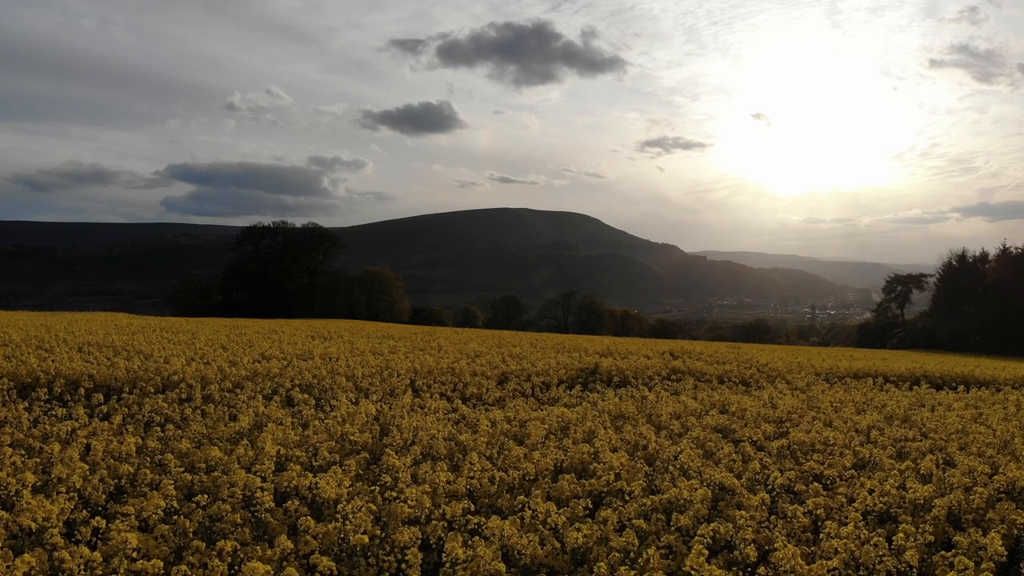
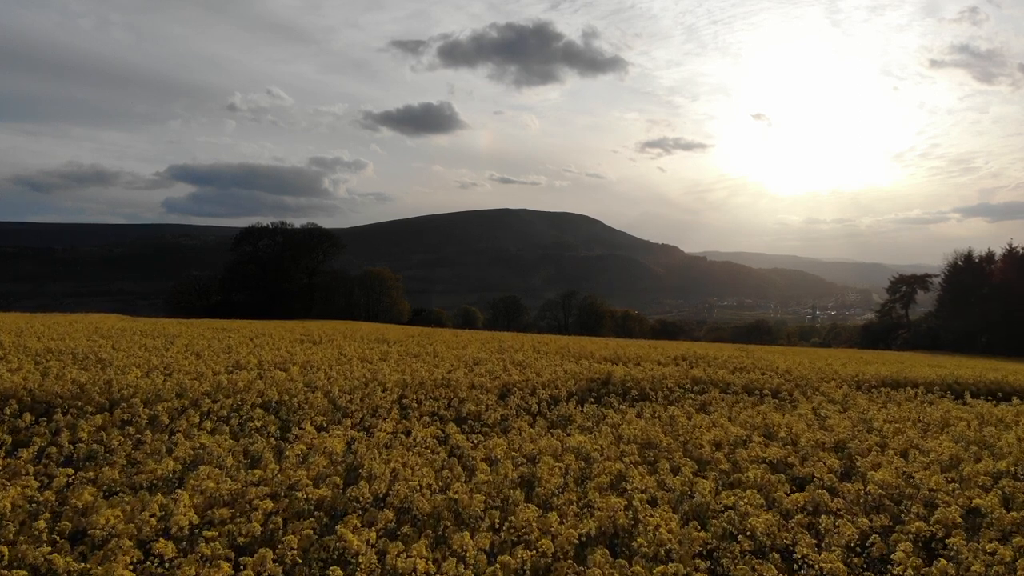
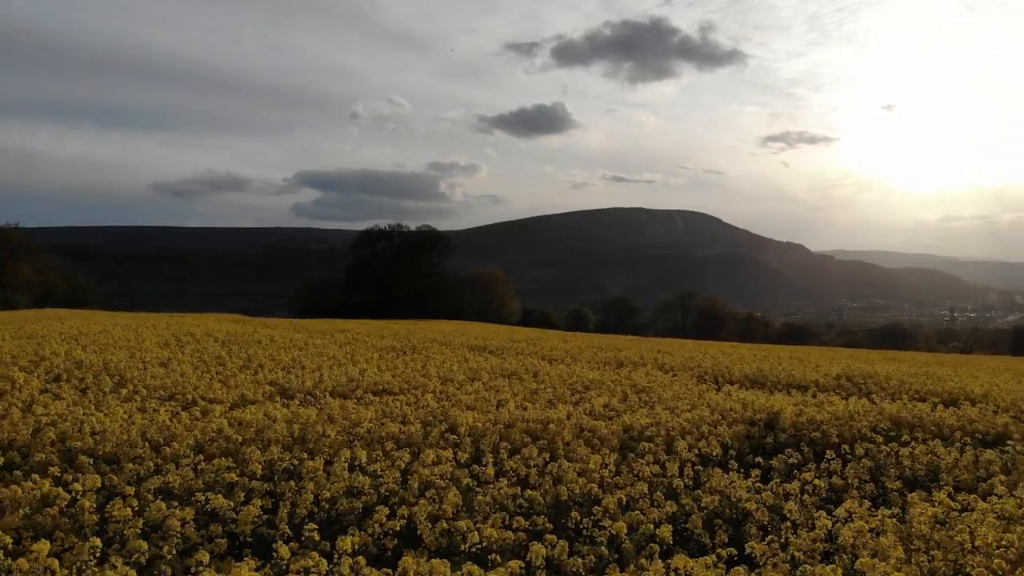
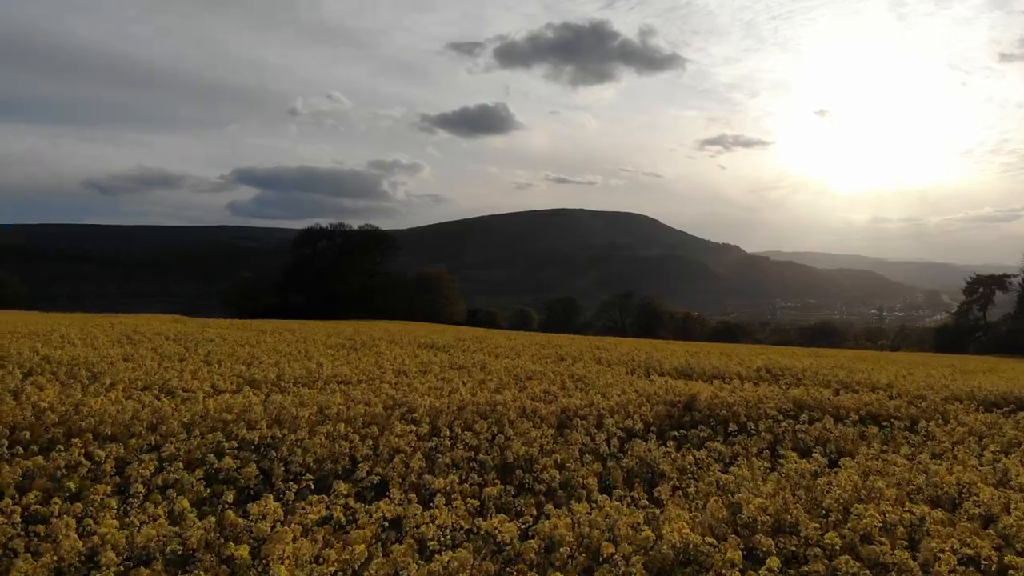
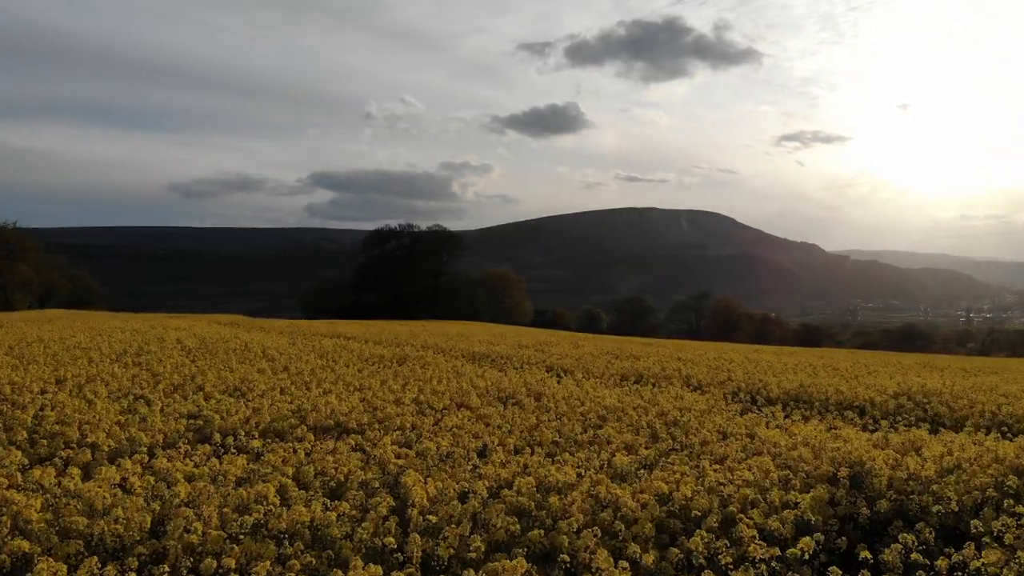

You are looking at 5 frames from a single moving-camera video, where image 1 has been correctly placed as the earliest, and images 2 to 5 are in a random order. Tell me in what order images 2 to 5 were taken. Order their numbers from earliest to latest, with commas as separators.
2, 4, 3, 5
